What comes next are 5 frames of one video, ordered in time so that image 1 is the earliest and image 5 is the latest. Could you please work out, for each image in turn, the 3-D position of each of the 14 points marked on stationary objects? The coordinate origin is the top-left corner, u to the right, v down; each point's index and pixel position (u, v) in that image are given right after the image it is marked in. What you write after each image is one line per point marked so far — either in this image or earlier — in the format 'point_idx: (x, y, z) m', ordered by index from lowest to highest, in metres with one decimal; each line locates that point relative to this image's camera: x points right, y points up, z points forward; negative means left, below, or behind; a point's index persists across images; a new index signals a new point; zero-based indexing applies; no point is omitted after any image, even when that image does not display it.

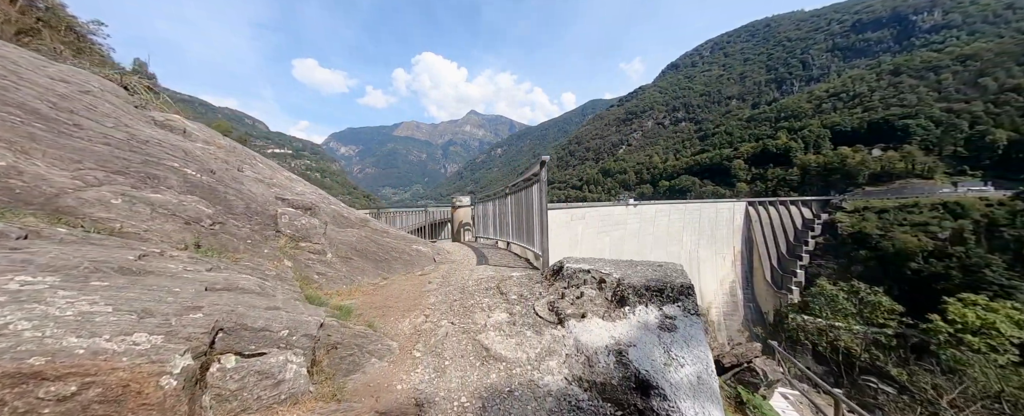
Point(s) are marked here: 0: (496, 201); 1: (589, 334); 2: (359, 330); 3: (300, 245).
0: (-0.5, +0.2, +8.2) m
1: (+0.6, -1.0, +2.3) m
2: (-1.3, -1.0, +2.4) m
3: (-2.8, -0.5, +3.8) m
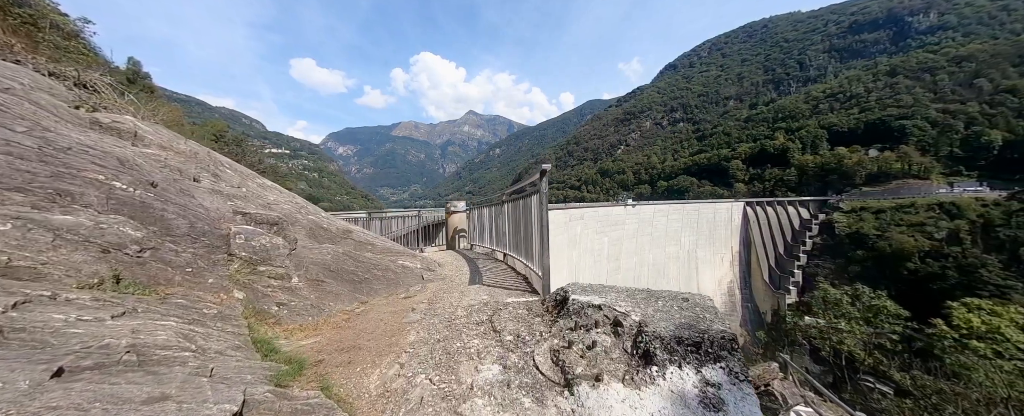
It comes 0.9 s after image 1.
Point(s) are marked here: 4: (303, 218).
0: (-0.5, 0.0, +7.7) m
1: (+0.6, -1.2, +1.7) m
2: (-1.3, -1.2, +1.8) m
3: (-2.9, -0.7, +3.2) m
4: (-3.7, -0.2, +5.2) m
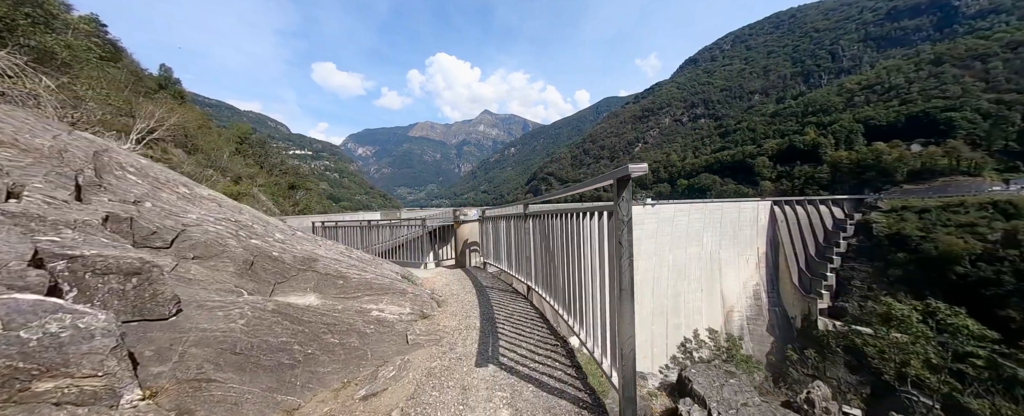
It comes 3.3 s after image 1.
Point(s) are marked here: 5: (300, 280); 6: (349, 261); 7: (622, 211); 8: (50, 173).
0: (0.0, -0.3, +5.9) m
1: (+0.8, -1.5, -0.2) m
2: (-1.1, -1.5, 0.0) m
3: (-2.6, -1.0, +1.5) m
4: (-3.4, -0.5, +3.5) m
5: (-2.8, -0.9, +3.8) m
6: (-2.8, -0.9, +4.9) m
7: (+0.7, 0.0, +1.8) m
8: (-4.4, +0.3, +2.8) m
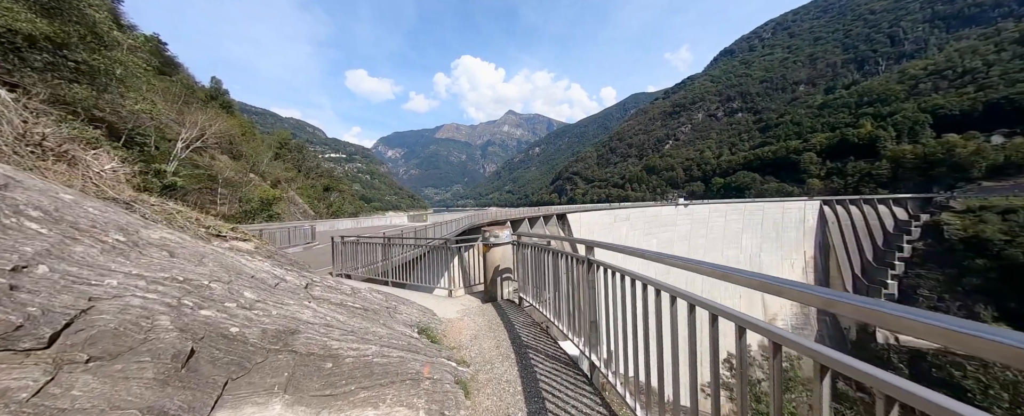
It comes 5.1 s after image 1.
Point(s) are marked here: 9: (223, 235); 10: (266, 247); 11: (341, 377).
0: (+0.7, -0.8, +4.4) m
1: (+1.0, -2.0, -1.7) m
2: (-0.8, -2.0, -1.3) m
3: (-2.2, -1.5, +0.3) m
4: (-2.8, -1.0, +2.4) m
5: (-2.2, -1.5, +2.6) m
6: (-2.1, -1.4, +3.7) m
7: (+1.1, -0.5, +0.3) m
8: (-3.9, -0.2, +1.7) m
9: (-5.3, -0.5, +5.3) m
10: (-5.0, -0.8, +5.9) m
11: (-1.6, -1.6, +2.8) m
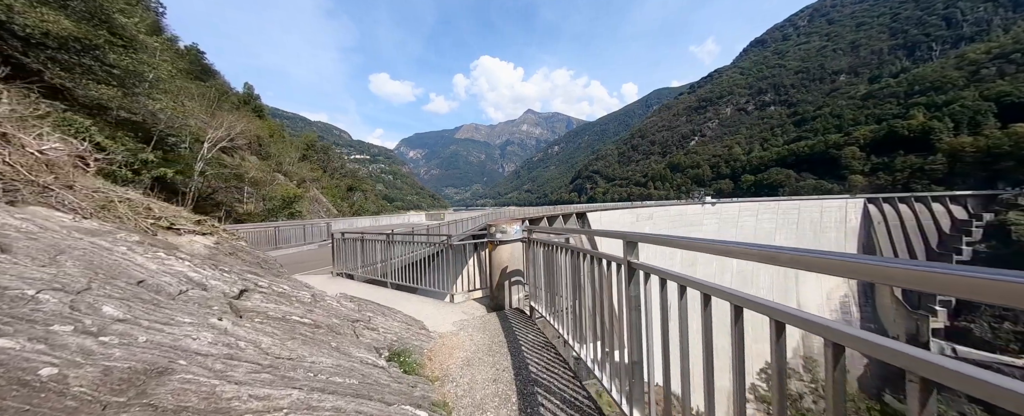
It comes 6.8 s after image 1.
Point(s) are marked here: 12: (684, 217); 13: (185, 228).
0: (+0.8, -0.6, +3.2) m
1: (+0.6, -1.8, -2.9) m
2: (-1.2, -1.8, -2.4) m
3: (-2.4, -1.3, -0.7) m
4: (-2.9, -0.8, +1.4) m
5: (-2.3, -1.3, +1.5) m
6: (-2.1, -1.2, +2.7) m
7: (+0.9, -0.3, -0.9) m
8: (-4.0, 0.0, +0.8) m
9: (-5.2, -0.3, +4.4) m
10: (-4.9, -0.6, +5.0) m
11: (-1.7, -1.4, +1.7) m
12: (+11.9, -0.6, +19.6) m
13: (-5.2, -0.3, +4.5) m
